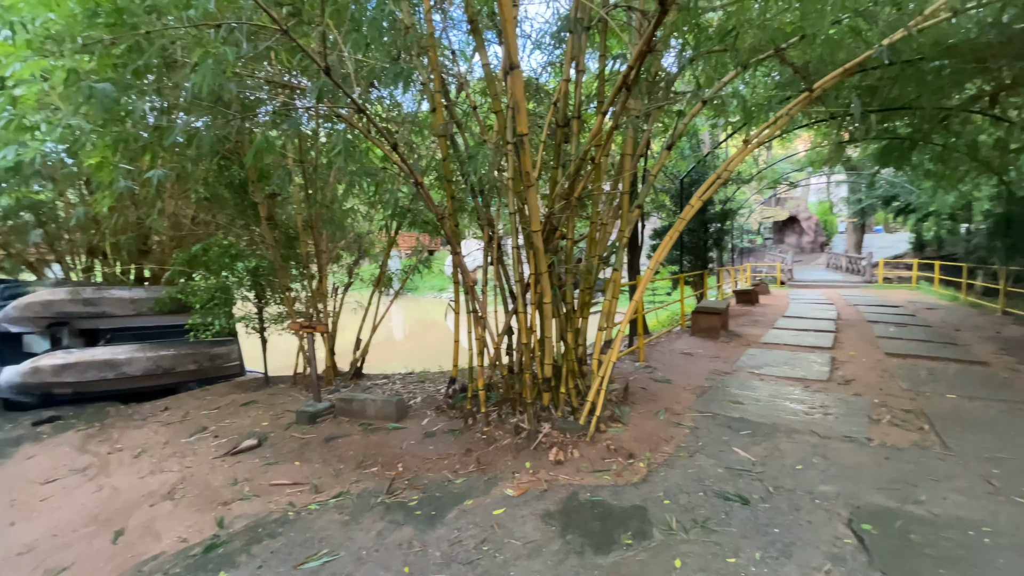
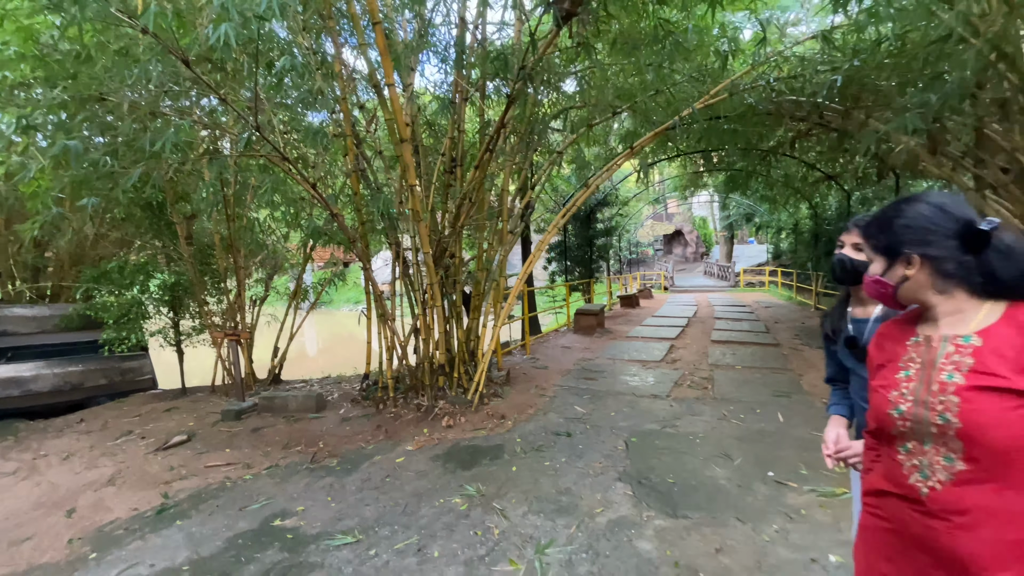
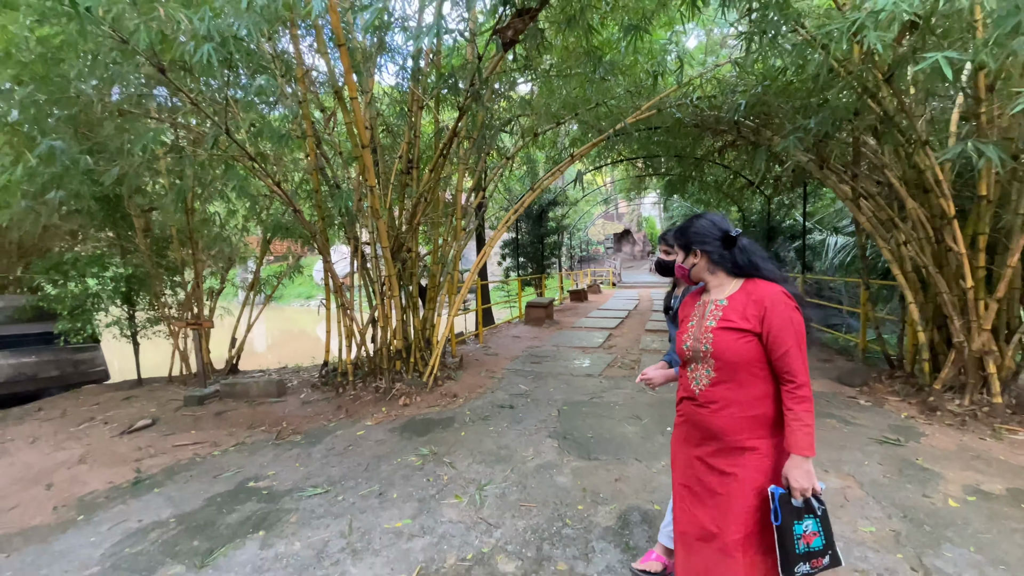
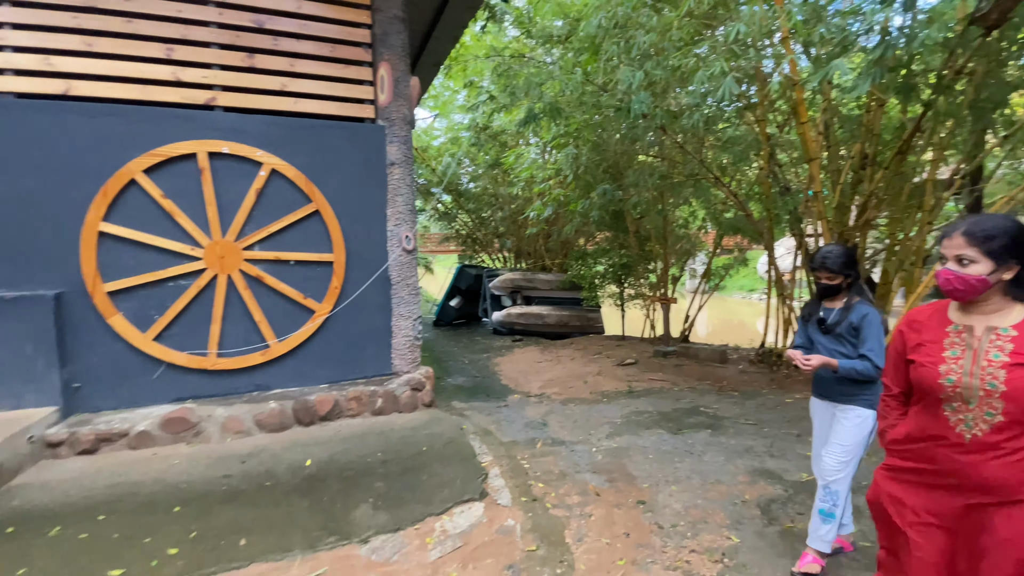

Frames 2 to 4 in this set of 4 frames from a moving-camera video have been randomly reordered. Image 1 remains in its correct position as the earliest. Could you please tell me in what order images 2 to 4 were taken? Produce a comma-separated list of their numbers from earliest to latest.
2, 3, 4
